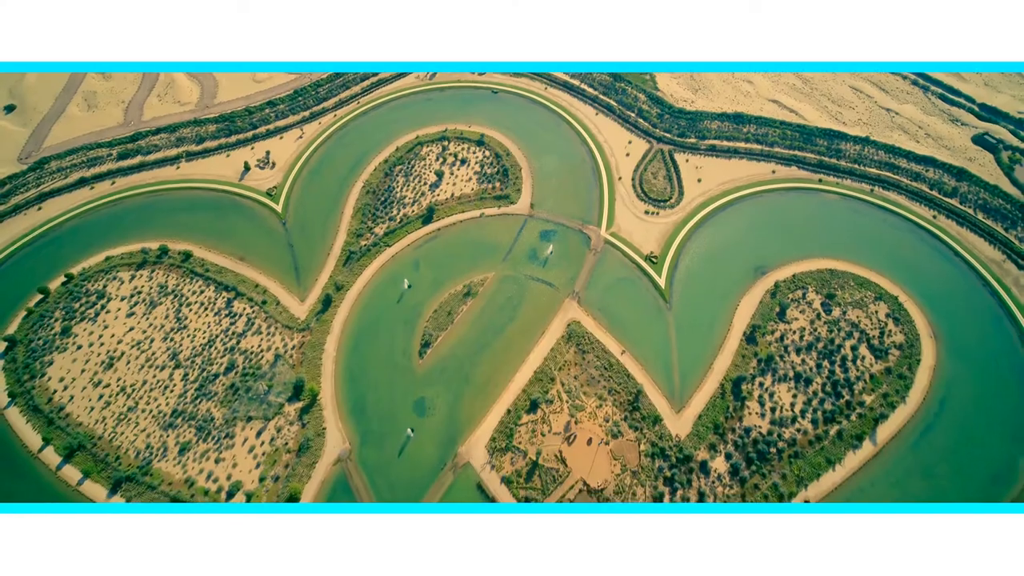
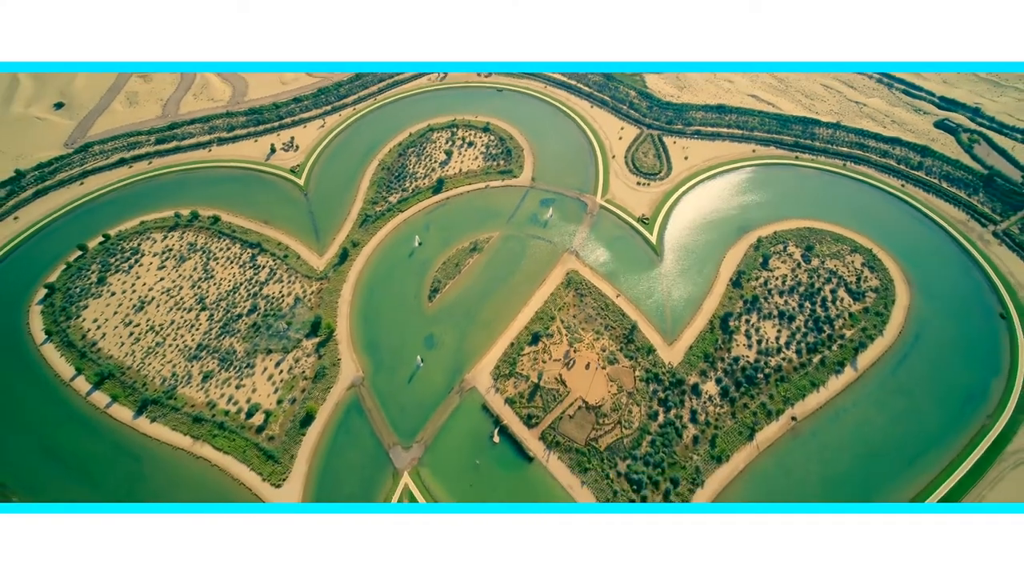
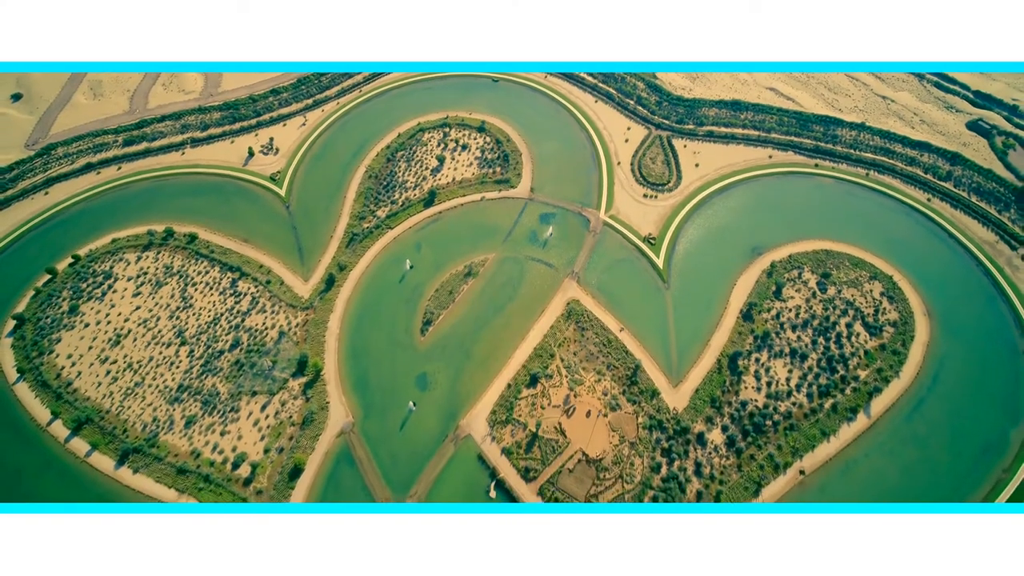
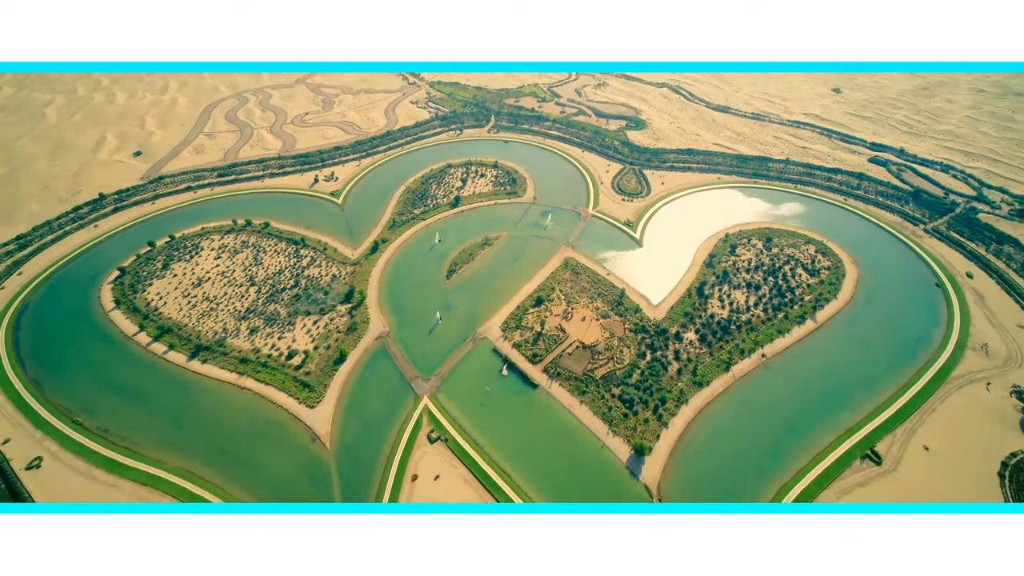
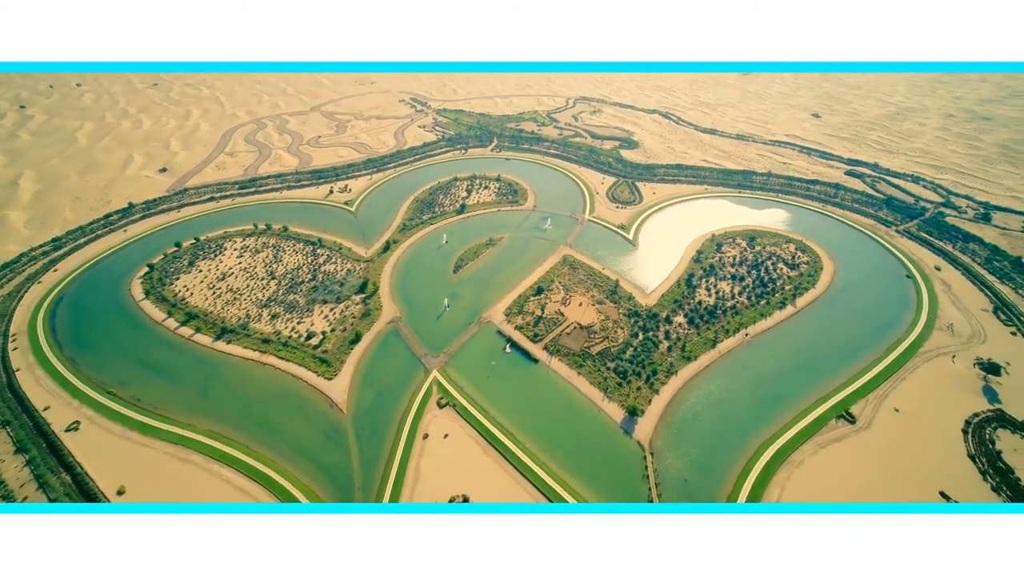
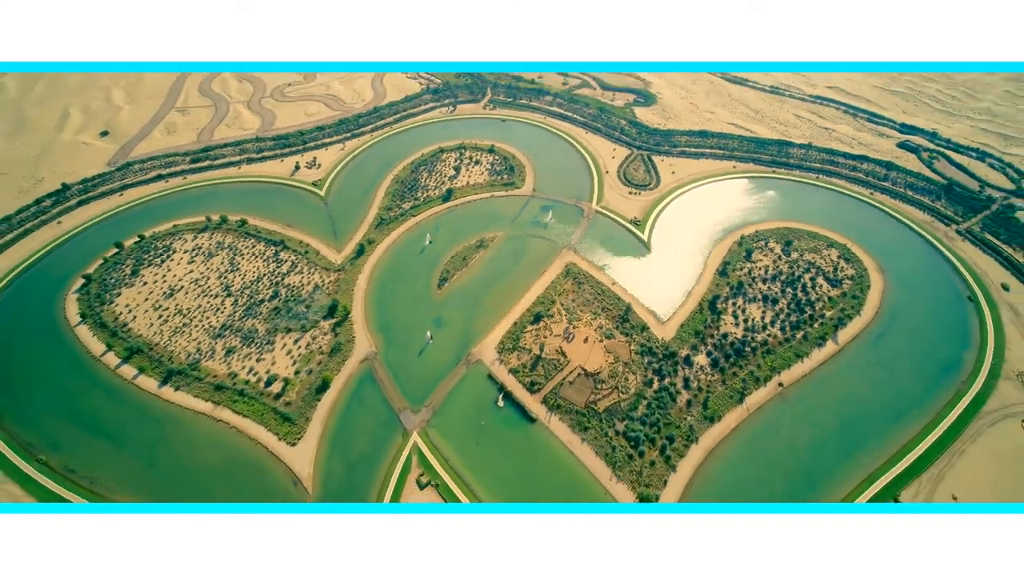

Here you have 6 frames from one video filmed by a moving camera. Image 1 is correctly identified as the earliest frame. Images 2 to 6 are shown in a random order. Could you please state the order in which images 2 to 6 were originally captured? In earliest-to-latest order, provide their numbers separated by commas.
3, 2, 6, 4, 5
